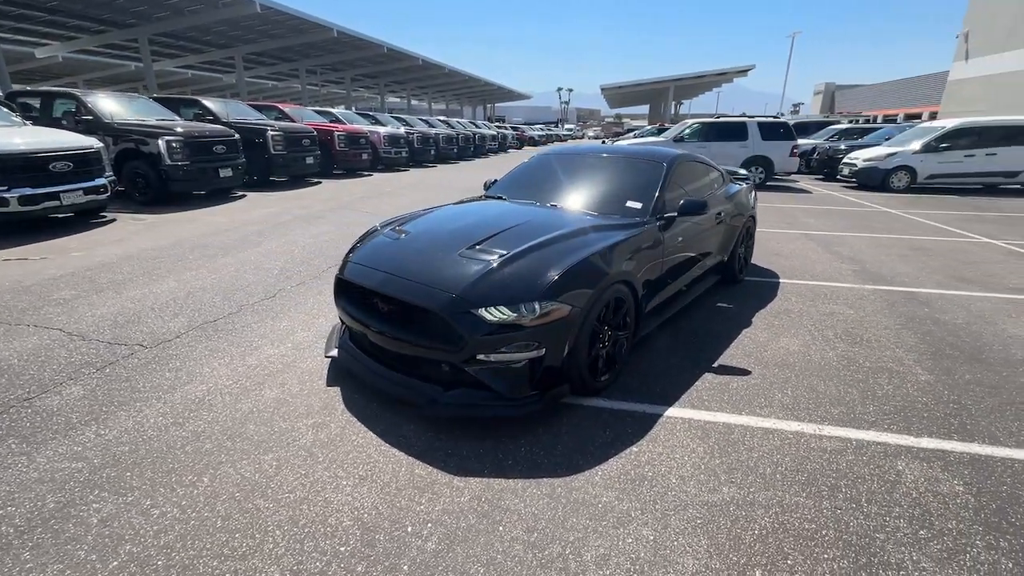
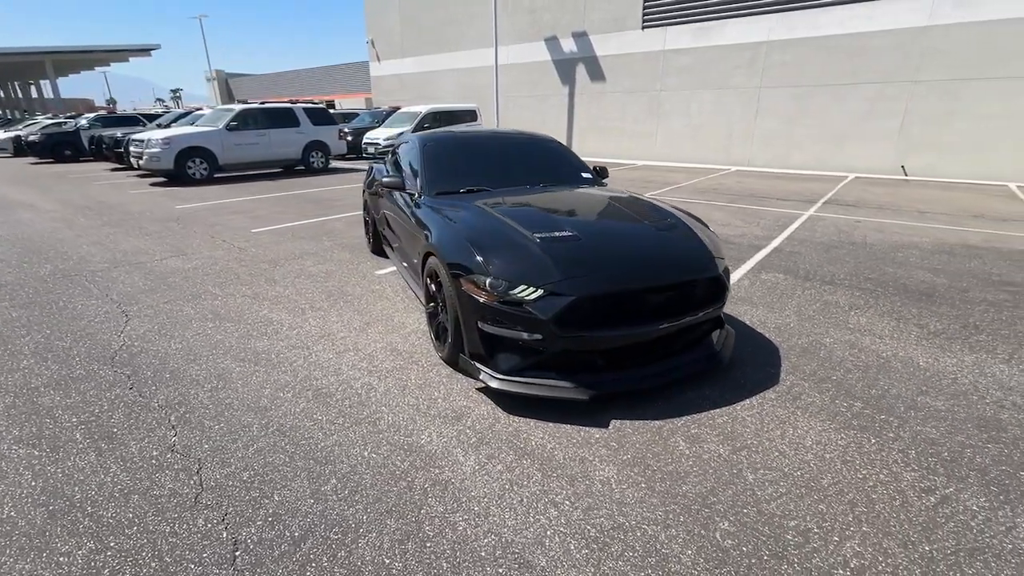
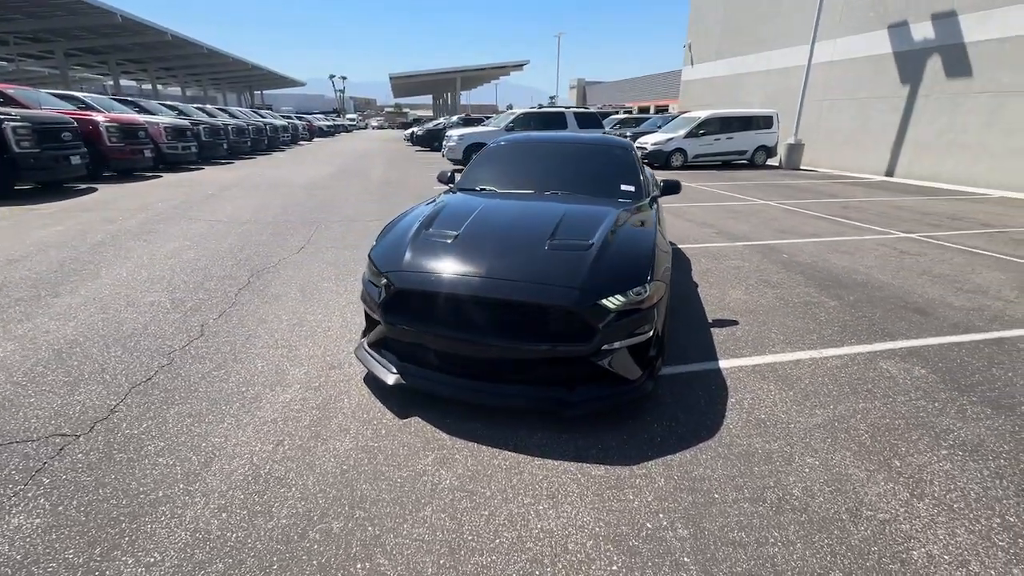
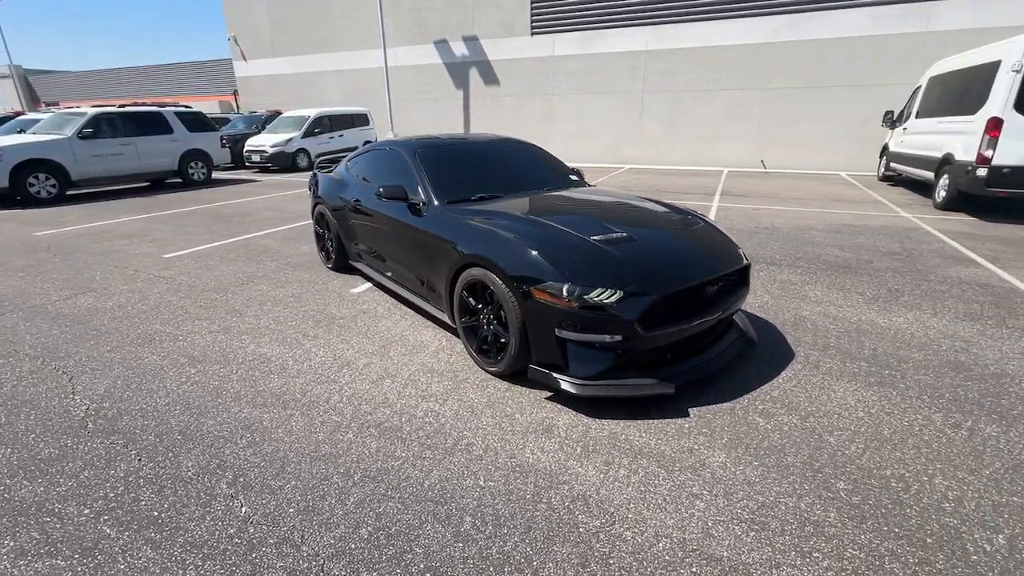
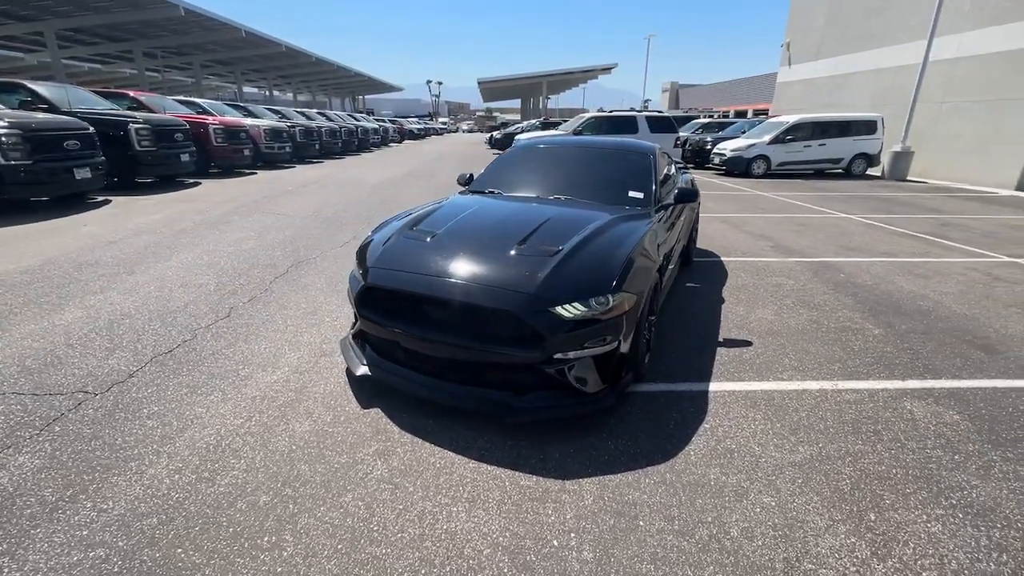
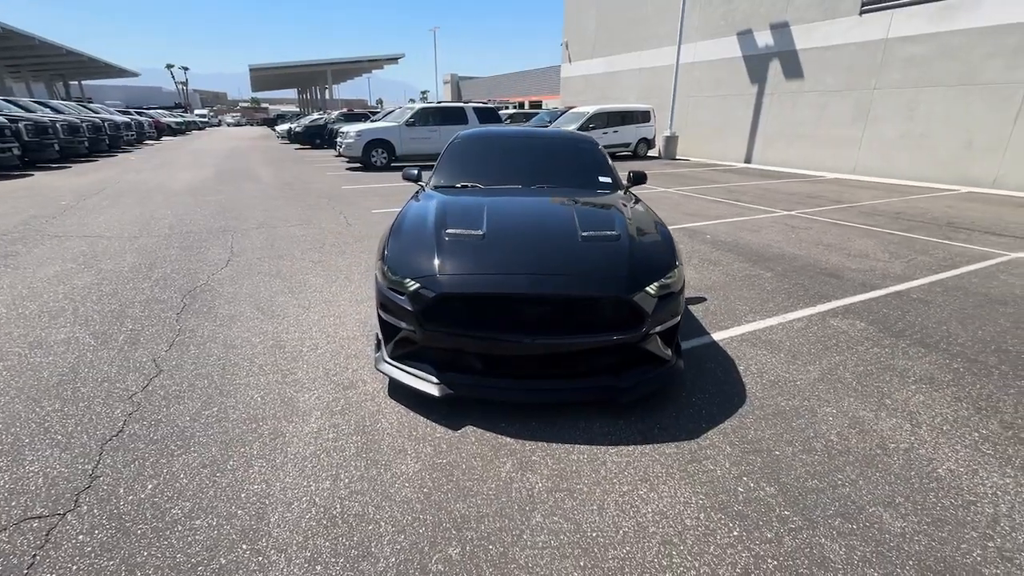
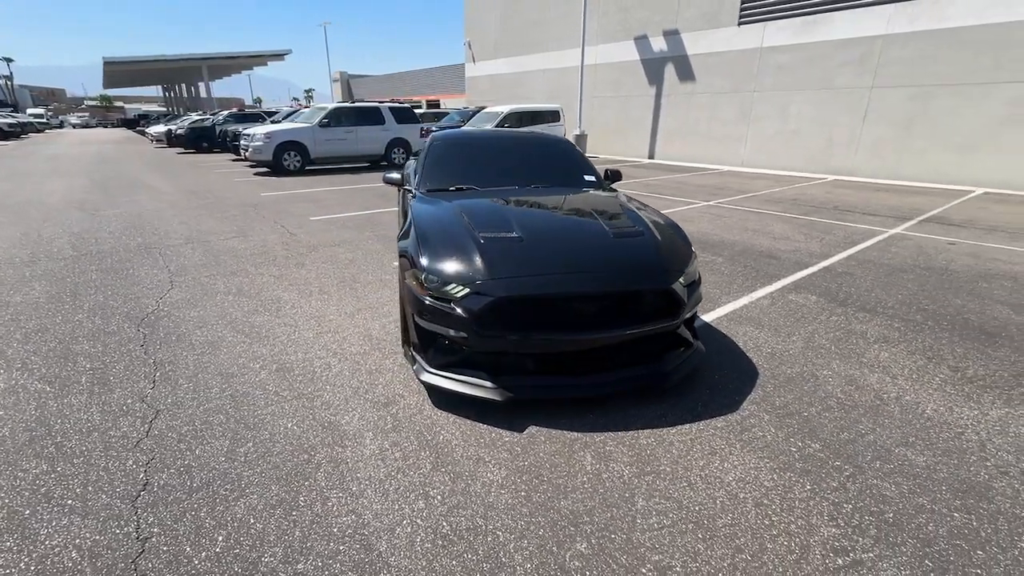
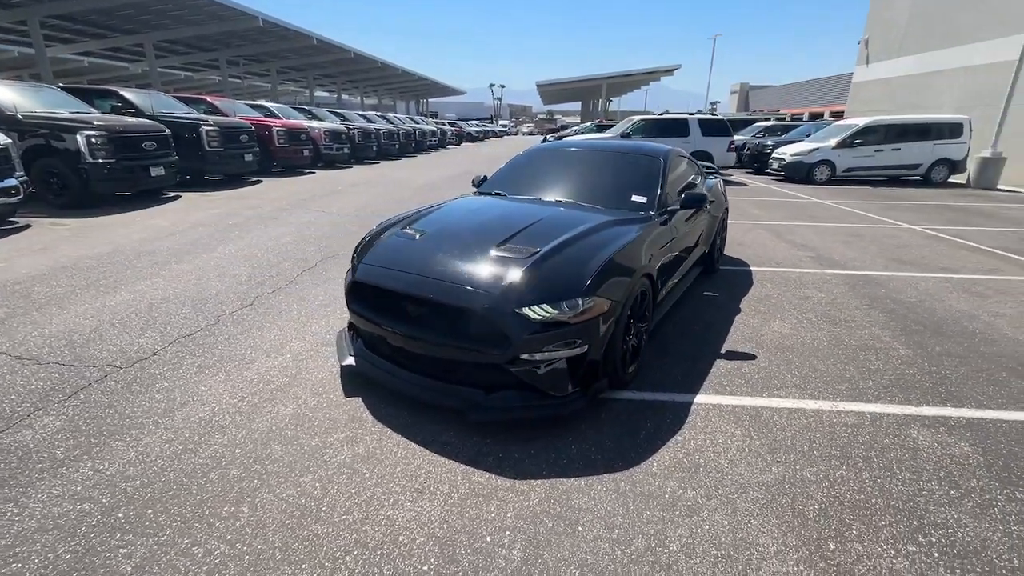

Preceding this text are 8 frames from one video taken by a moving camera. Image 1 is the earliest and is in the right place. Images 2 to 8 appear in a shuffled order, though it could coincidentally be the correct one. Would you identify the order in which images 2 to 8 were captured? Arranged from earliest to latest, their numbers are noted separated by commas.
8, 5, 3, 6, 7, 2, 4
